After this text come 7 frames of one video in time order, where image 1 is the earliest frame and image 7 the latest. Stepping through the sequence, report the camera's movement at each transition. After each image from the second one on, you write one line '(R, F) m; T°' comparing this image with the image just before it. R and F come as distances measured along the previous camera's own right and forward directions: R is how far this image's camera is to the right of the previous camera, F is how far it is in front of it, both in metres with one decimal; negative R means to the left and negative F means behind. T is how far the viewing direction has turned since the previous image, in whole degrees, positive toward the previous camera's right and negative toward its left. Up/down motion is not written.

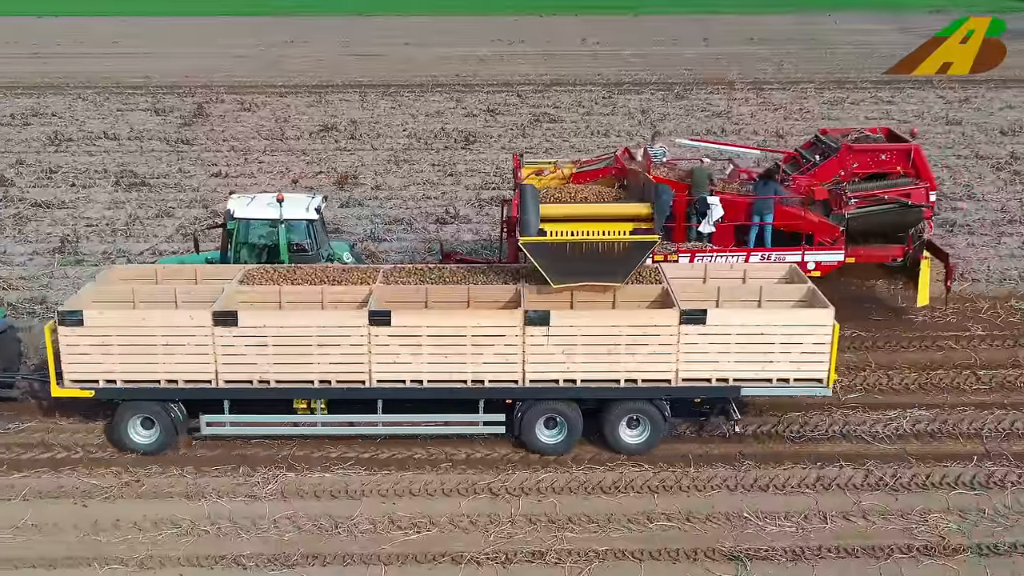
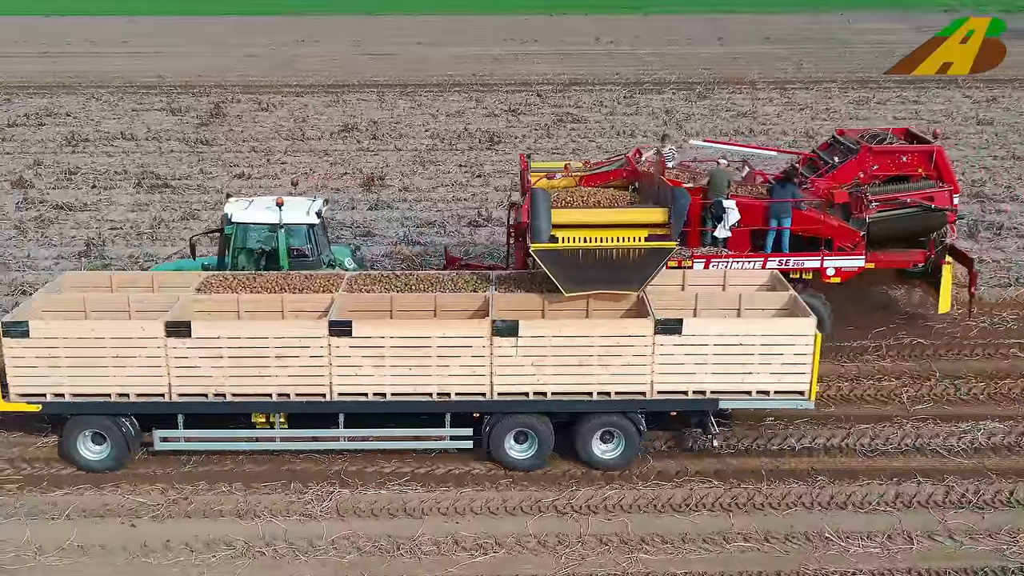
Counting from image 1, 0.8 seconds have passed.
(-0.6, +0.4) m; 0°
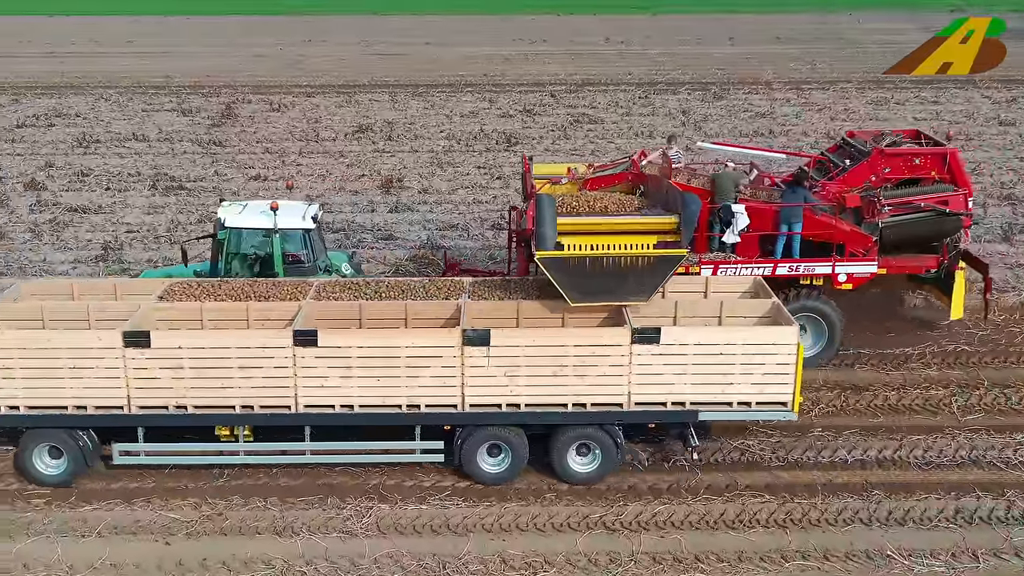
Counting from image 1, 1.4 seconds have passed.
(-0.4, +0.3) m; 0°
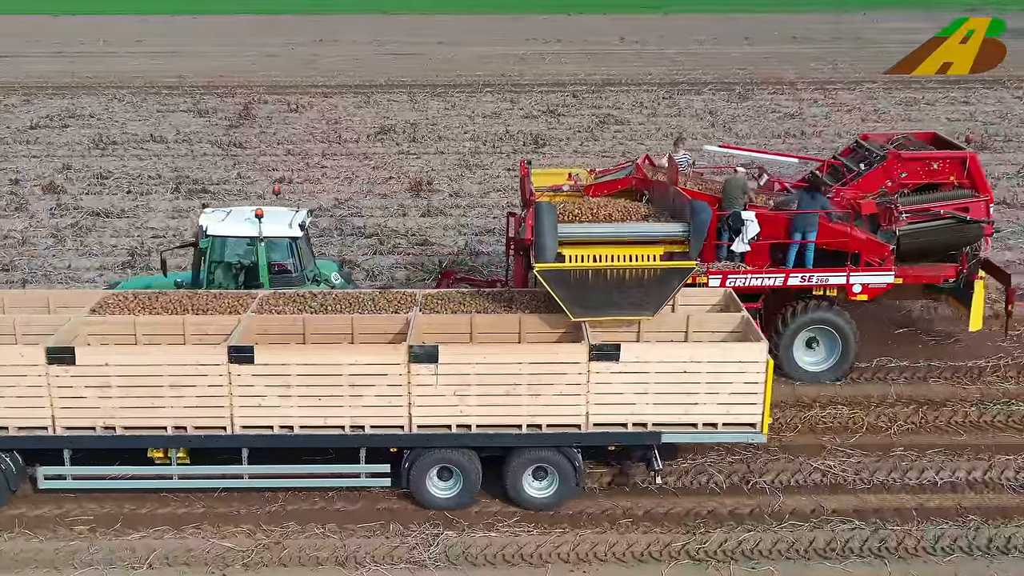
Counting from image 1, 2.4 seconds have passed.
(-0.2, +0.5) m; -1°
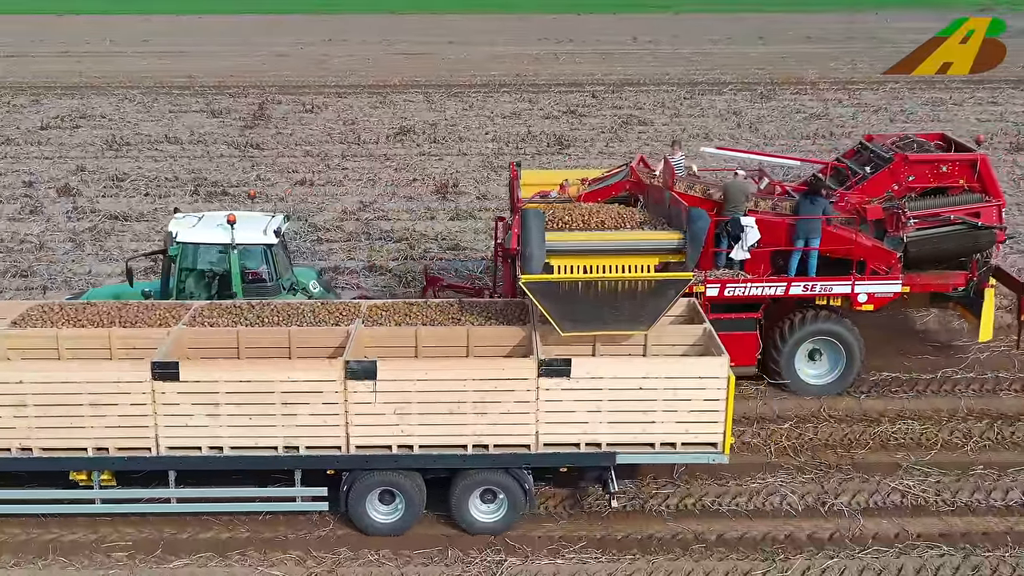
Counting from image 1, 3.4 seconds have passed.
(+0.6, +0.3) m; -1°
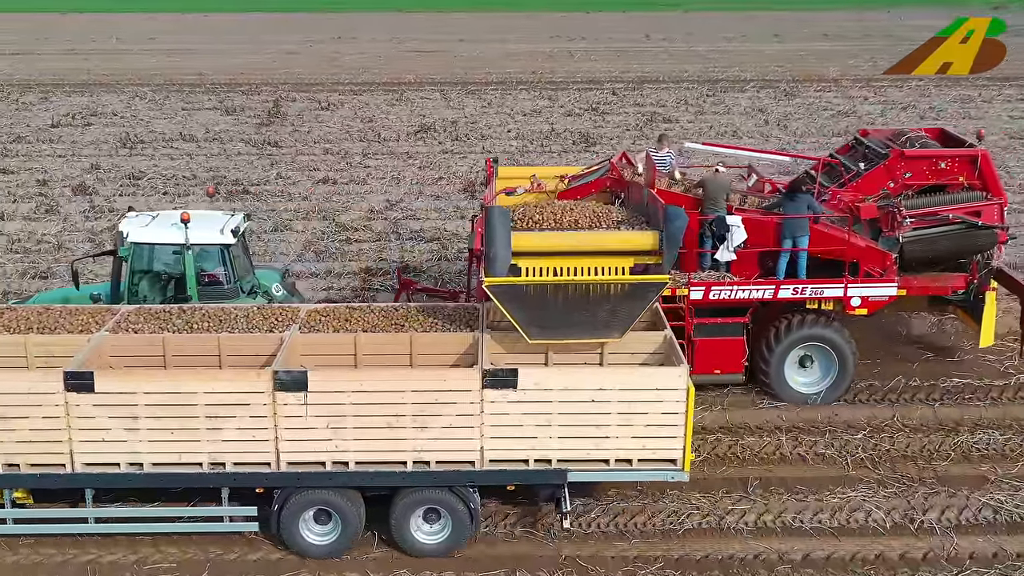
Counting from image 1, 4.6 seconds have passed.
(+0.6, +0.4) m; -1°
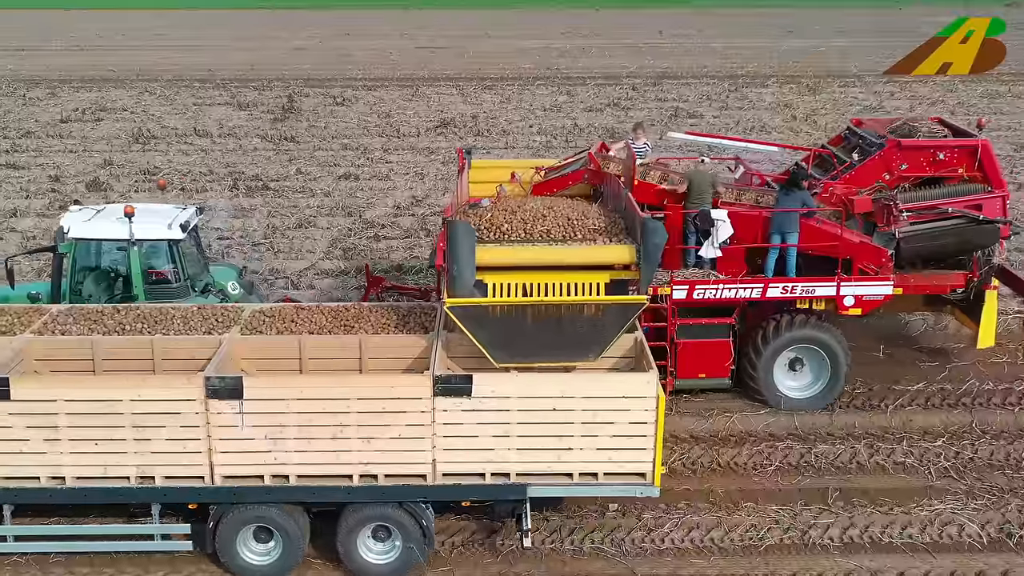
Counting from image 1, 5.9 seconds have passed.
(+0.2, +0.5) m; -1°
